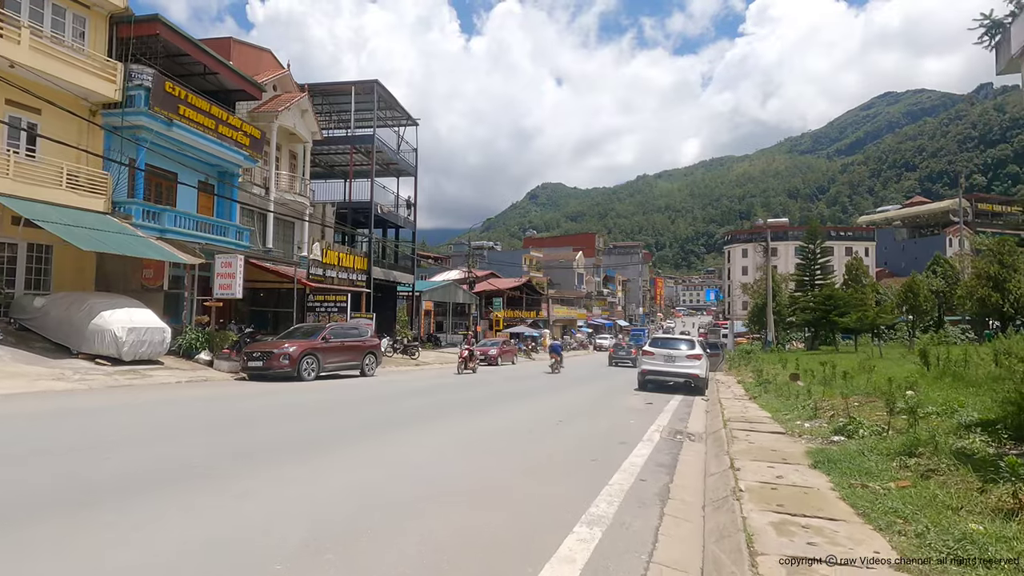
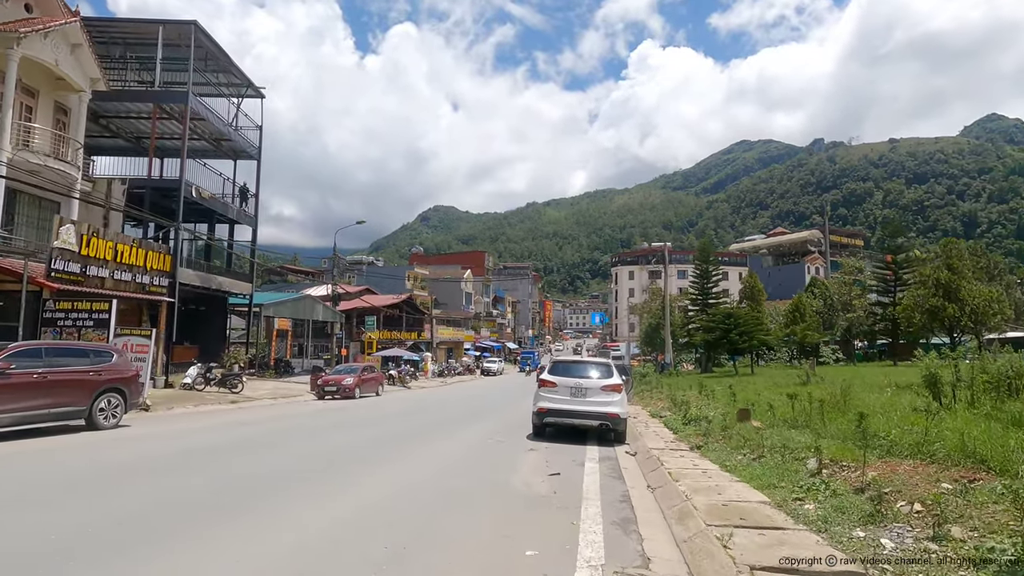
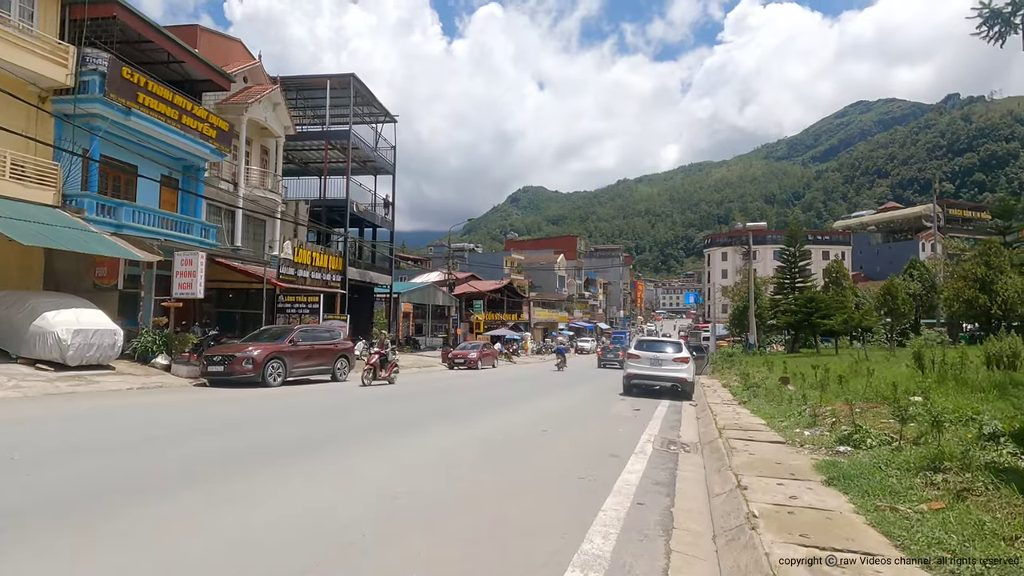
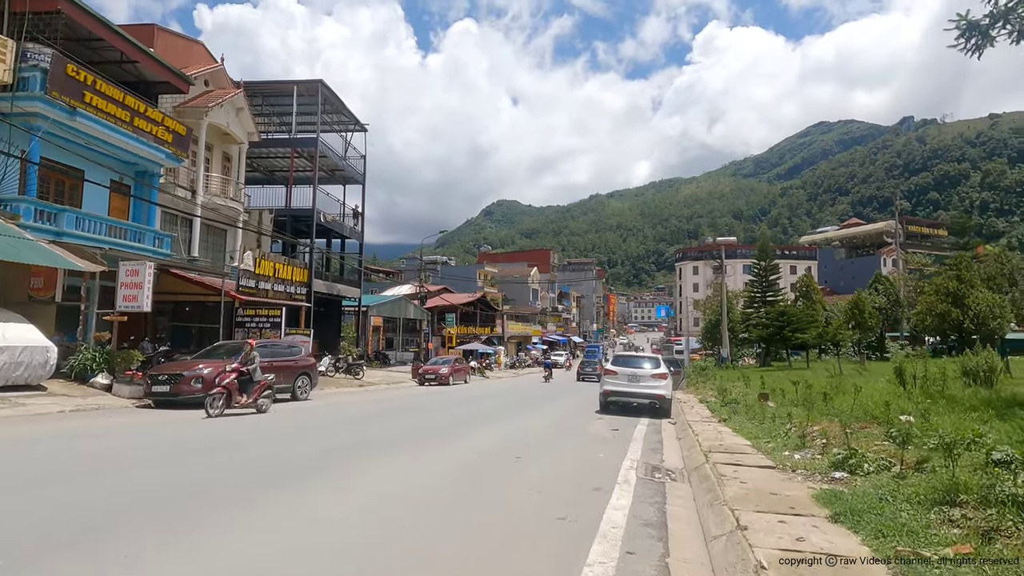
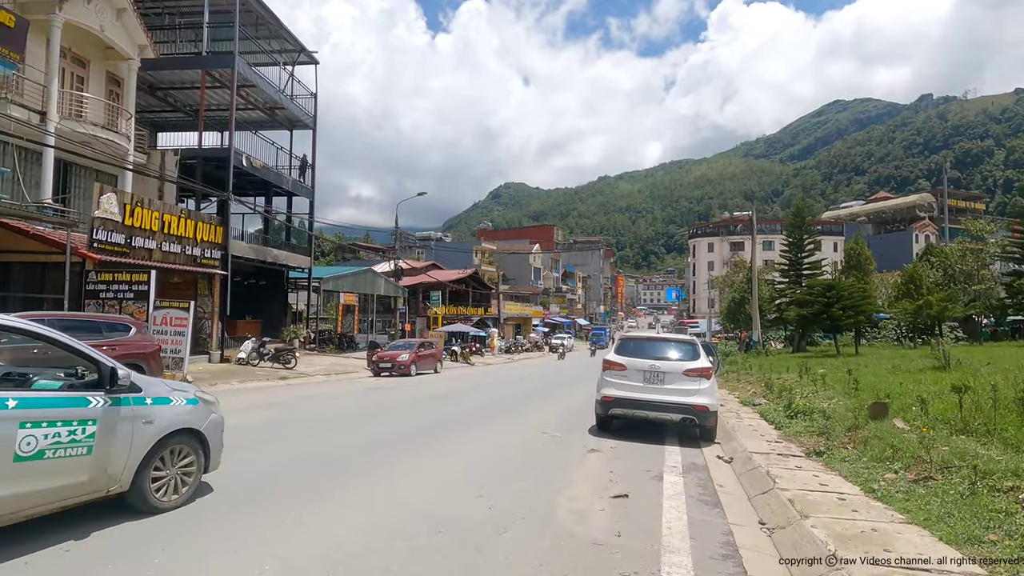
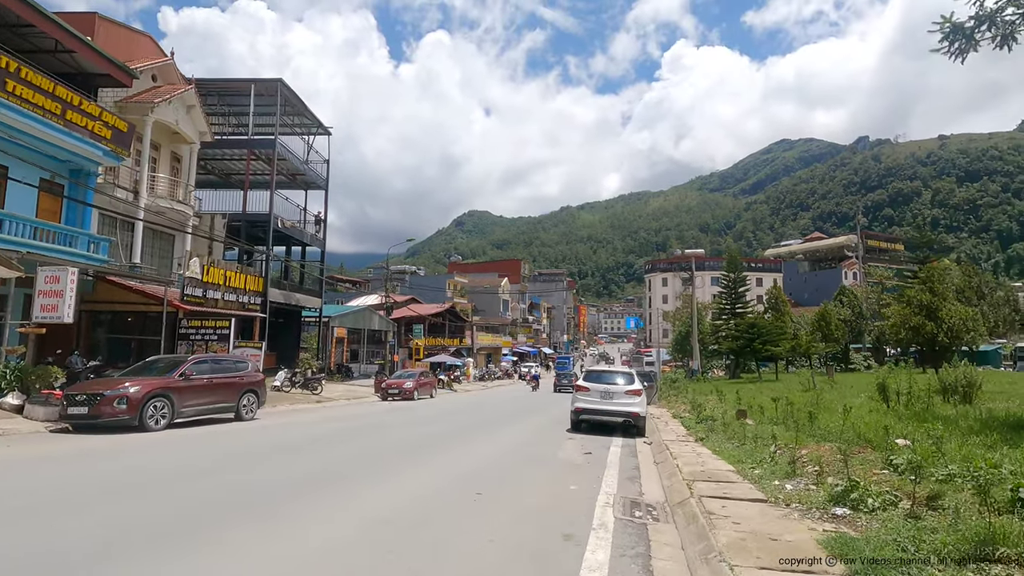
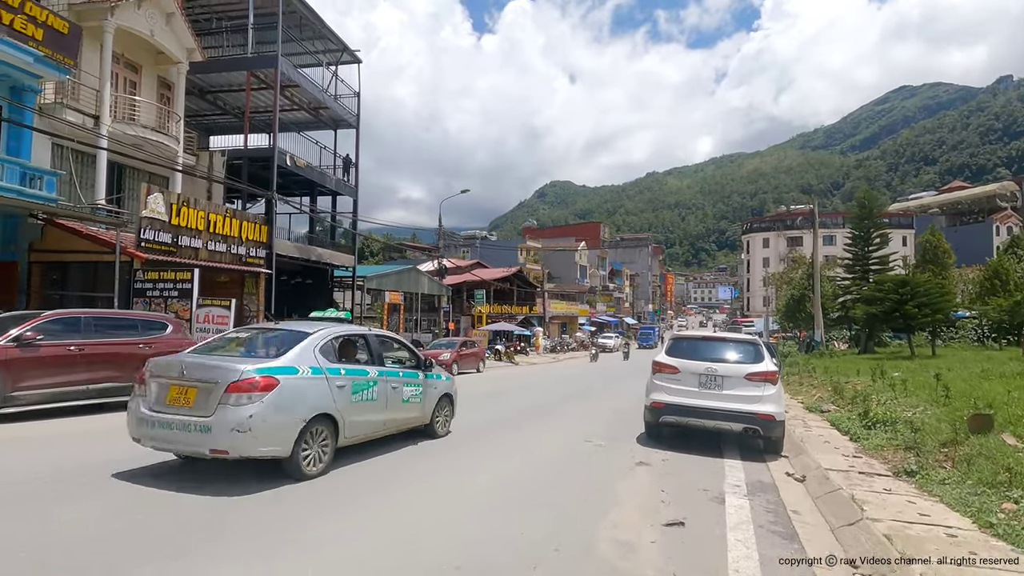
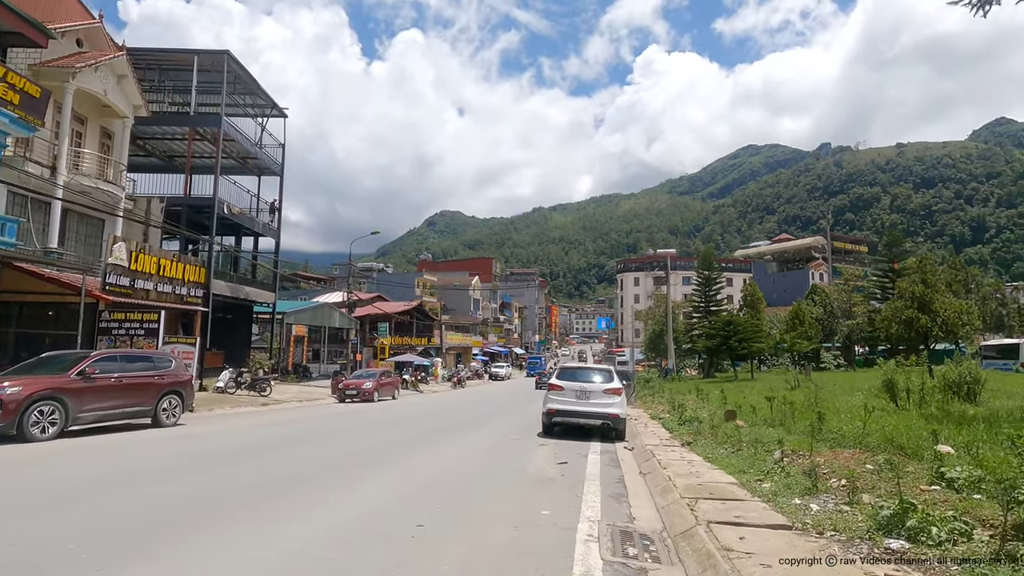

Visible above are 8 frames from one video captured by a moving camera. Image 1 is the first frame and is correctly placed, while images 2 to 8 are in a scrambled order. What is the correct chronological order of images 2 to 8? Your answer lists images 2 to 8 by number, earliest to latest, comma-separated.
3, 4, 6, 8, 2, 5, 7
